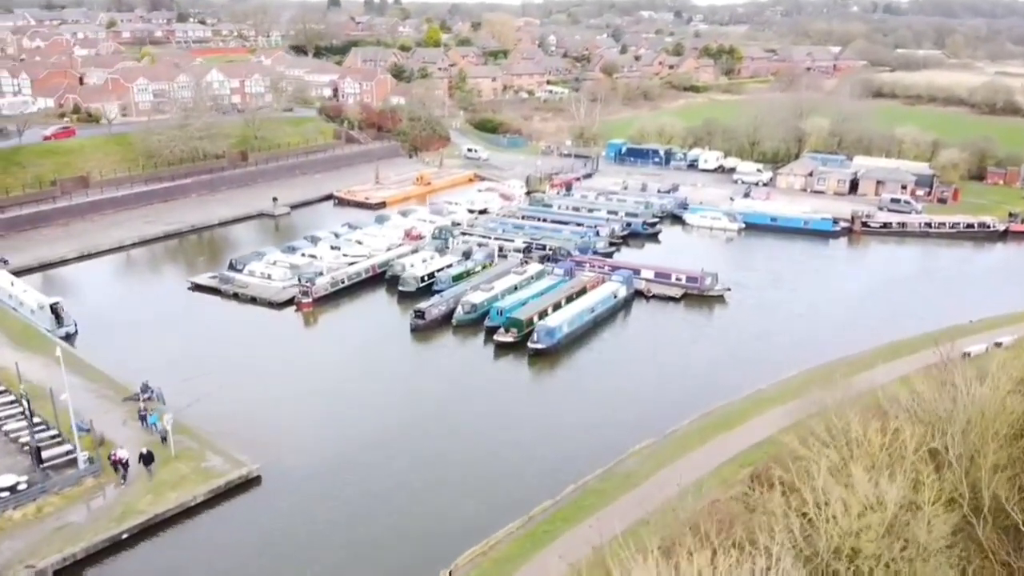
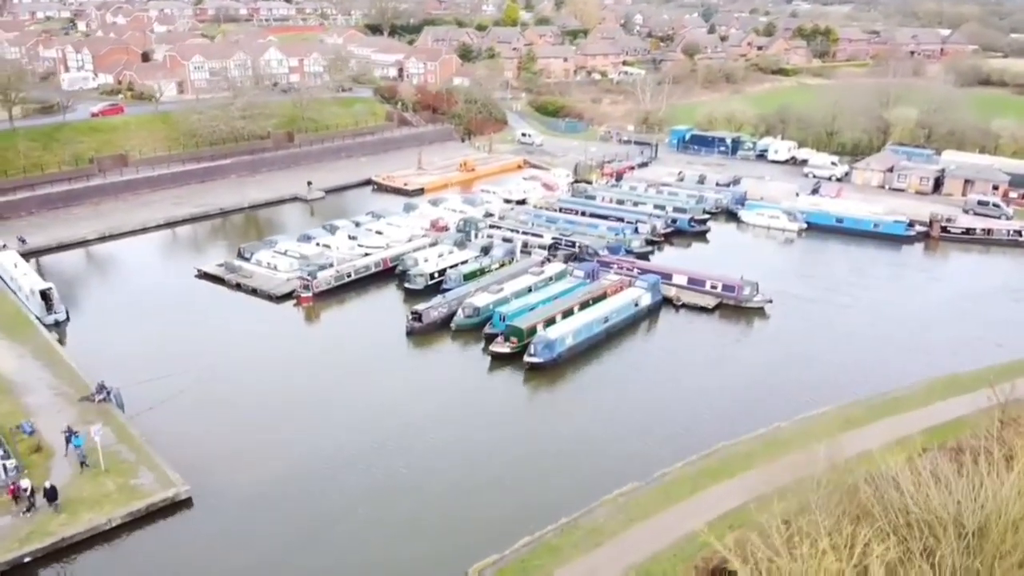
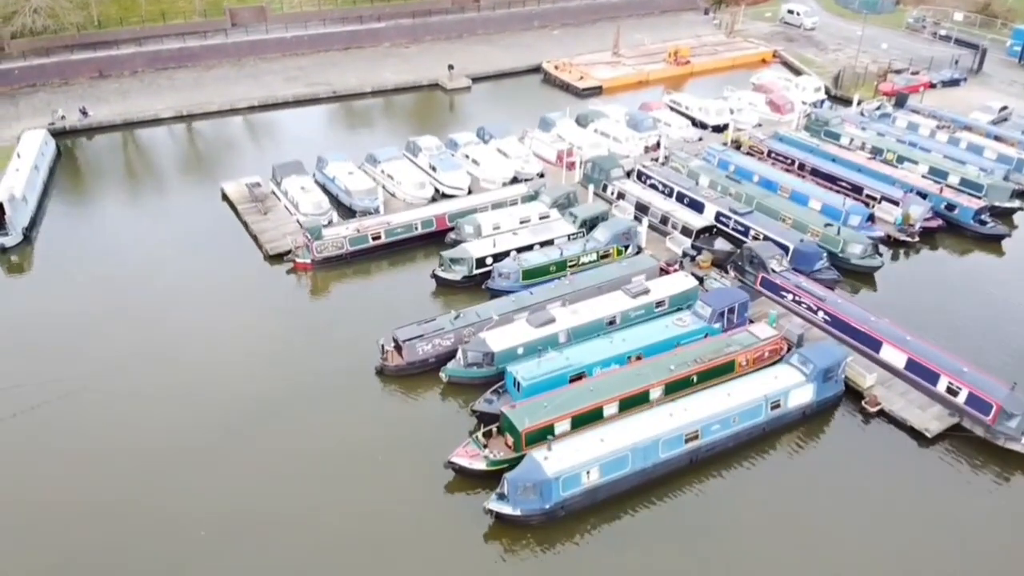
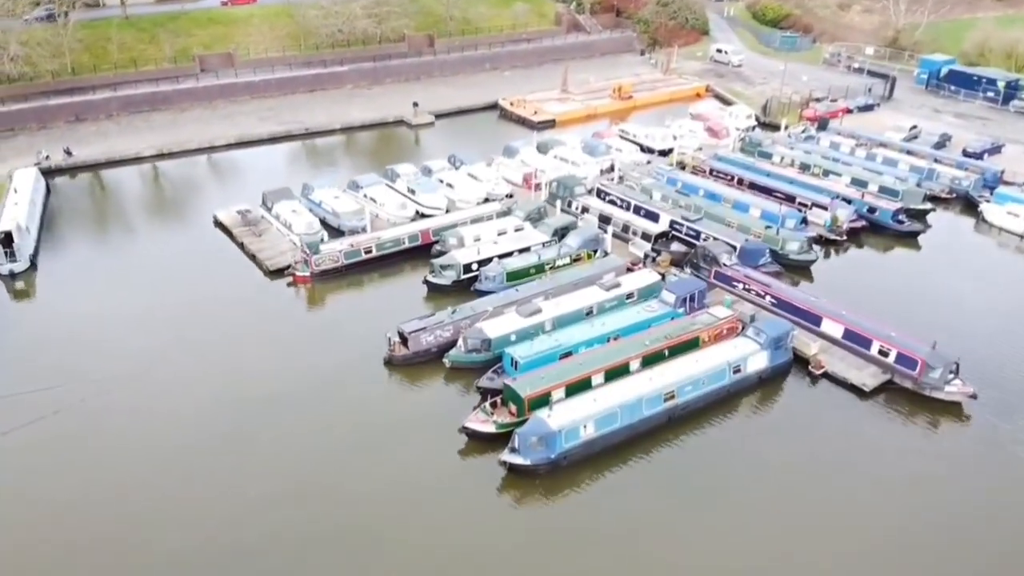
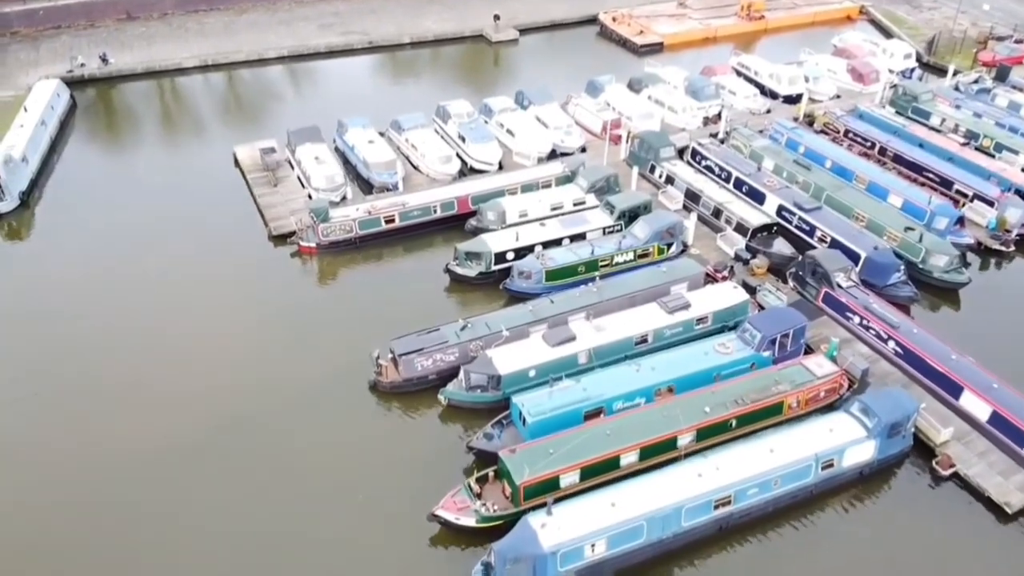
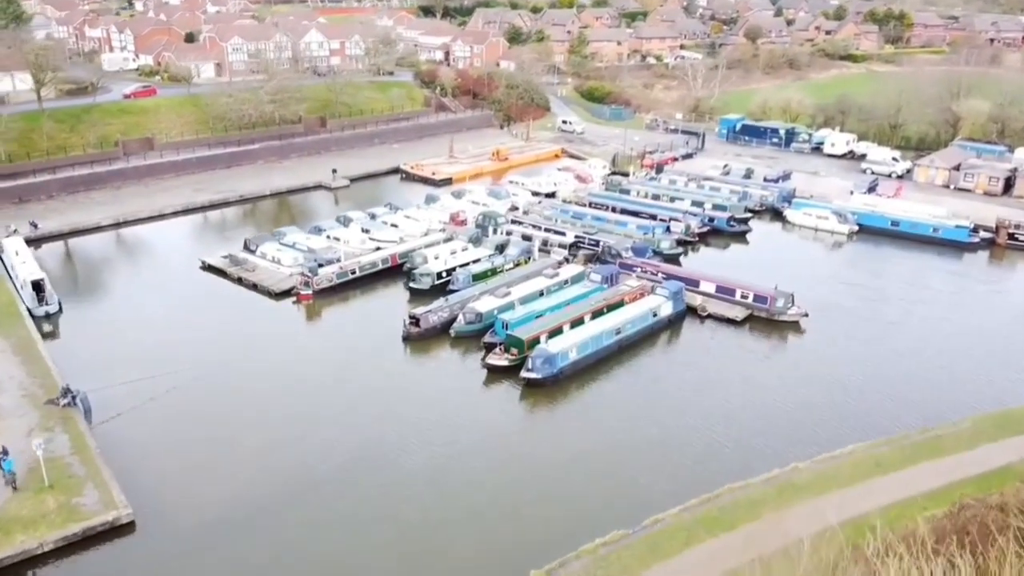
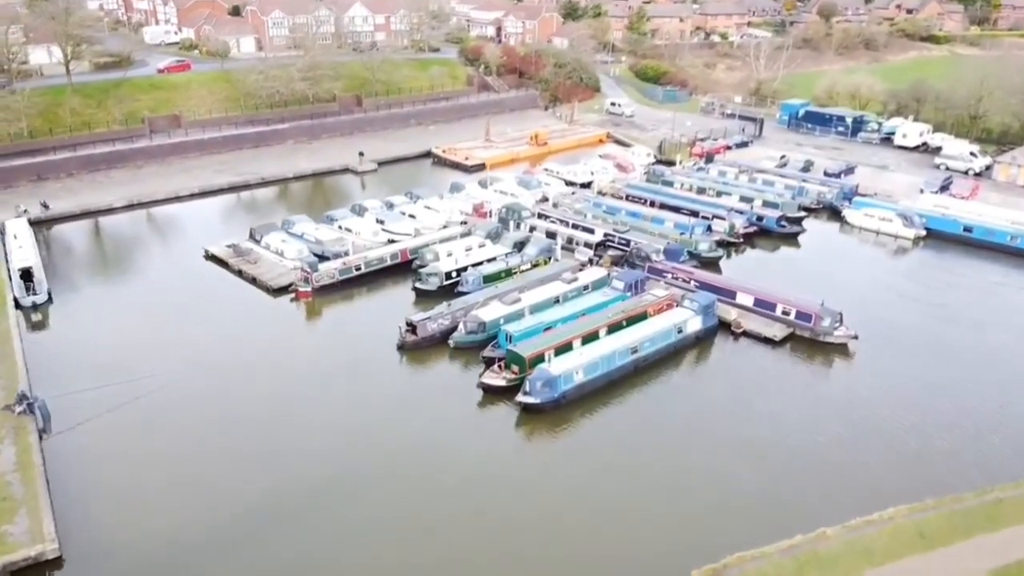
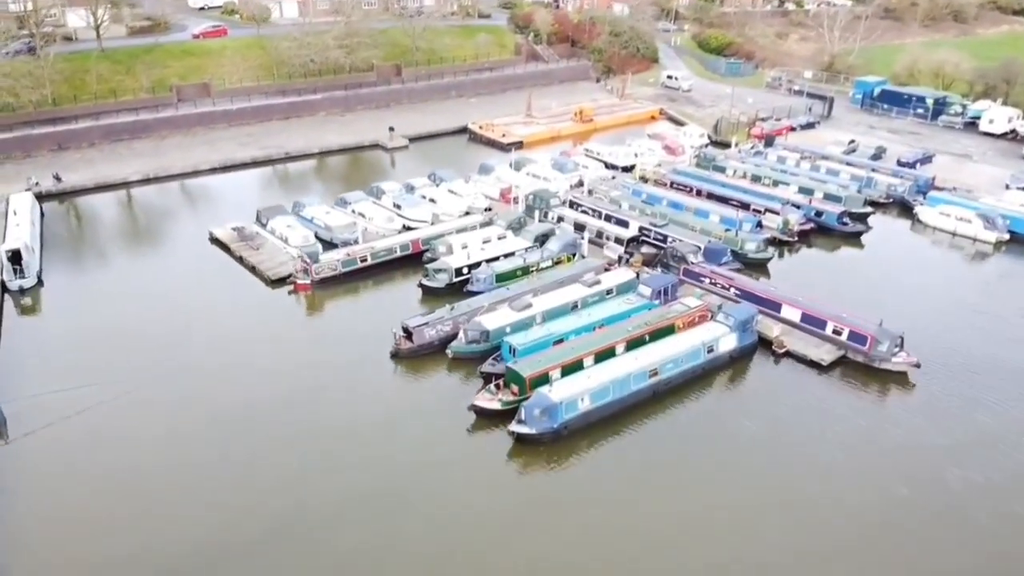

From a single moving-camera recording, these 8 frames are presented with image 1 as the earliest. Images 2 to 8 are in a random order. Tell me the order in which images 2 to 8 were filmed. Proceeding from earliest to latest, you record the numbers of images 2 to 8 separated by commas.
2, 6, 7, 8, 4, 3, 5
